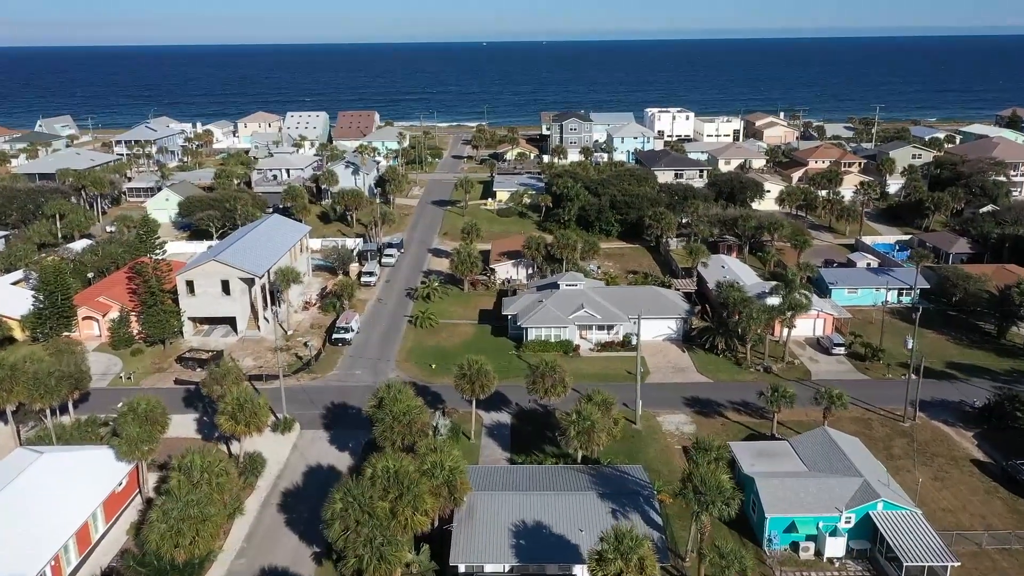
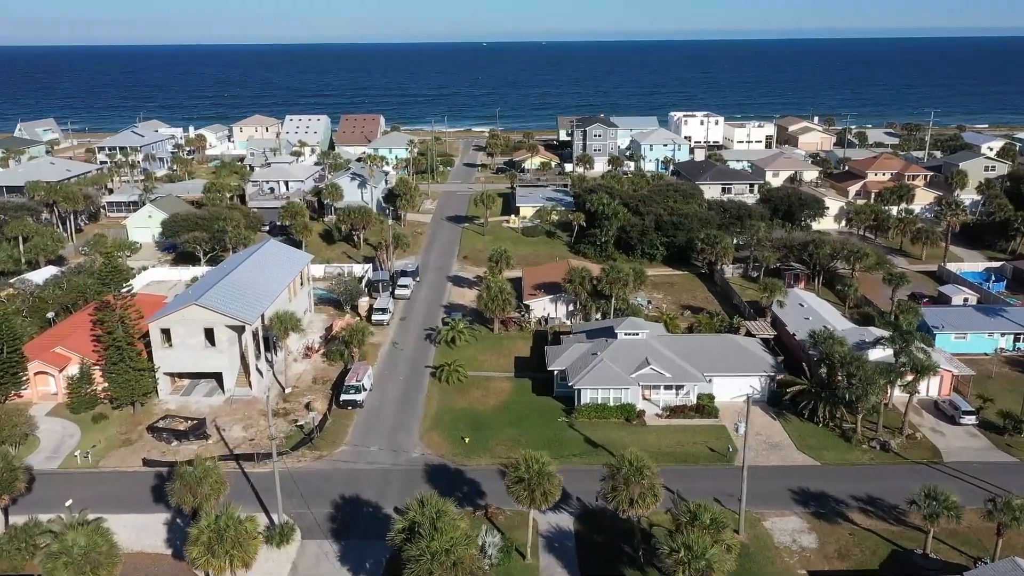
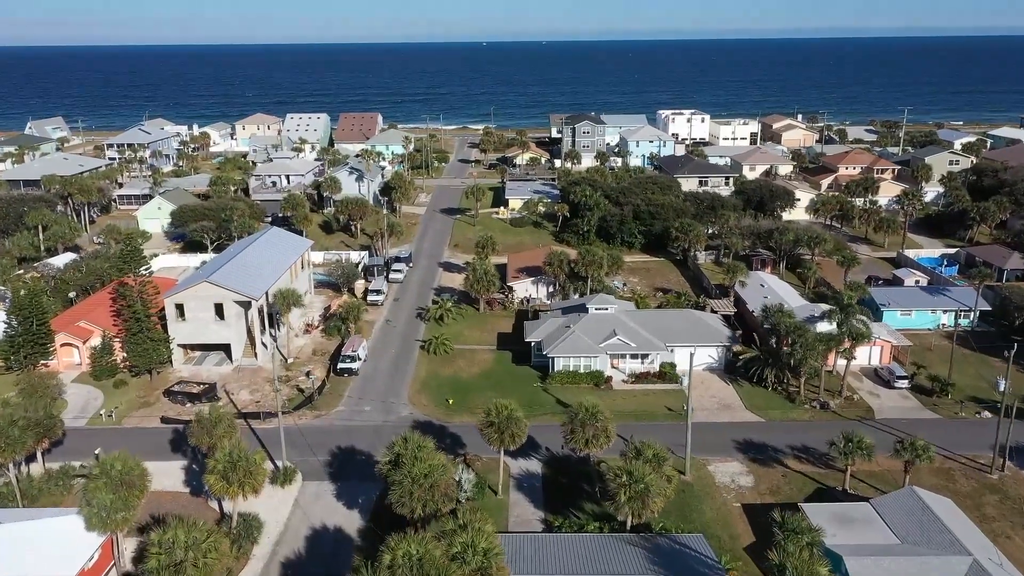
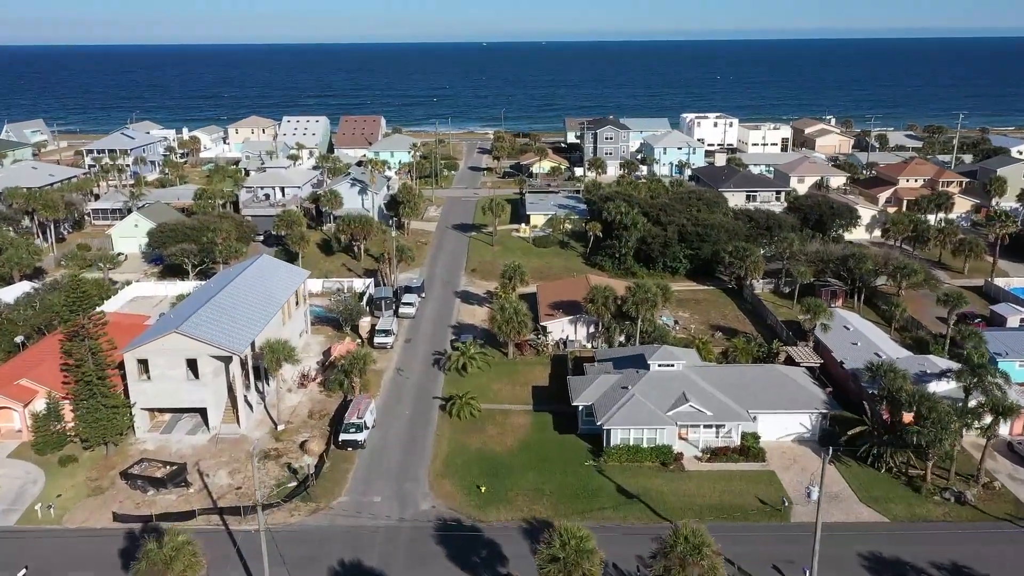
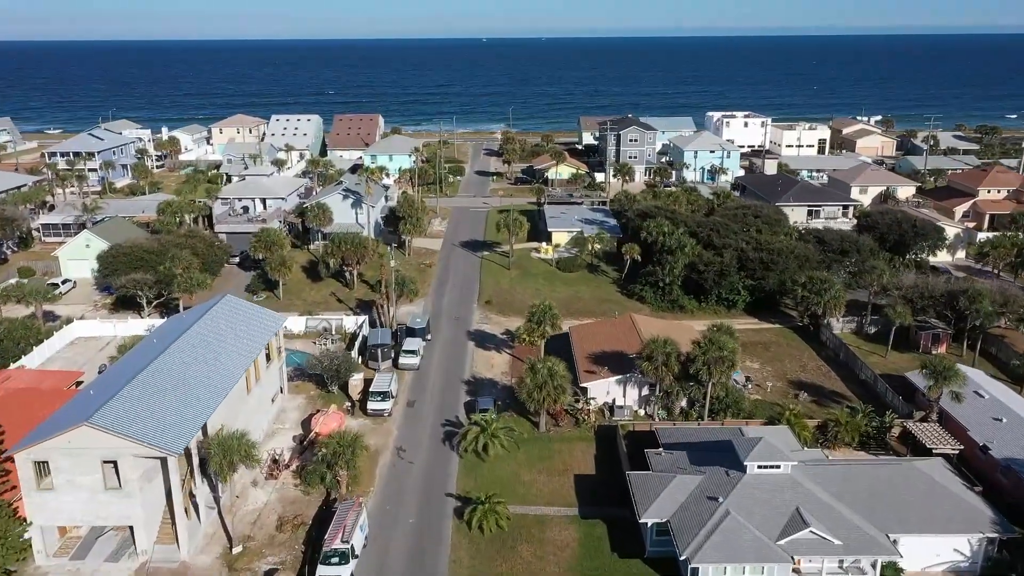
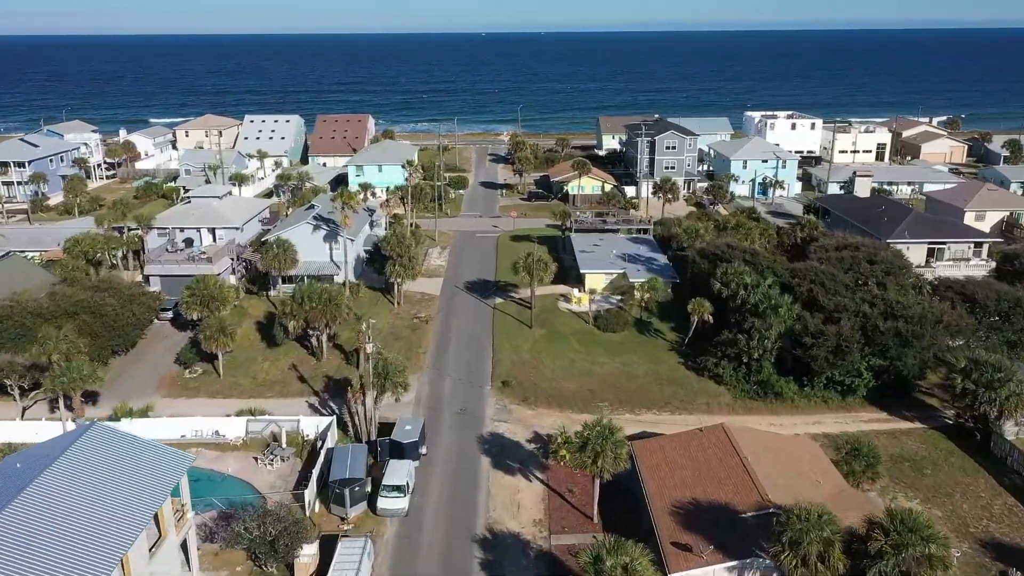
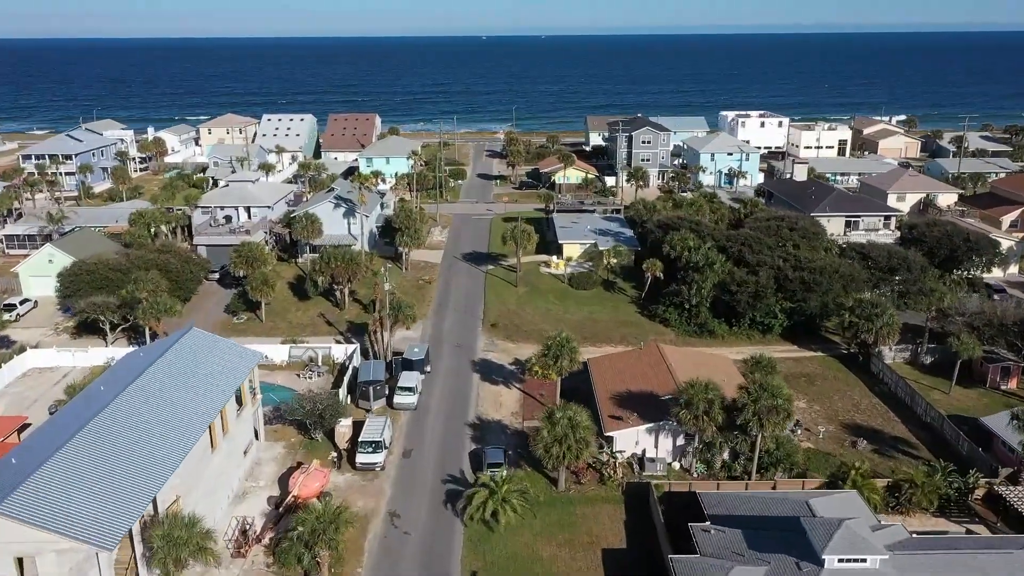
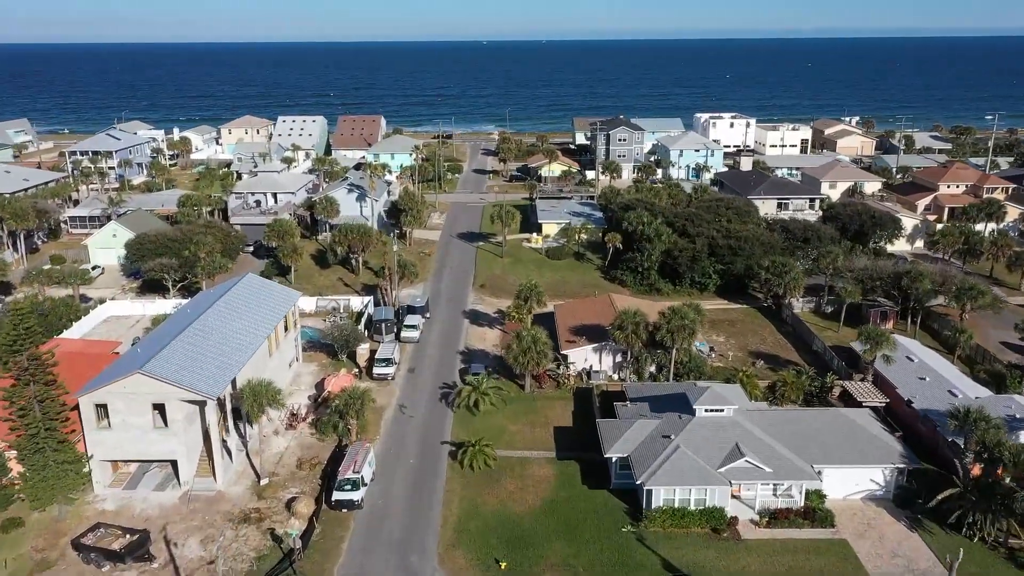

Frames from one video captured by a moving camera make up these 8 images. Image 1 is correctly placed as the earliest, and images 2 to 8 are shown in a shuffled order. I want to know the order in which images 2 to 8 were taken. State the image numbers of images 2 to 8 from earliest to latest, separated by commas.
3, 2, 4, 8, 5, 7, 6
